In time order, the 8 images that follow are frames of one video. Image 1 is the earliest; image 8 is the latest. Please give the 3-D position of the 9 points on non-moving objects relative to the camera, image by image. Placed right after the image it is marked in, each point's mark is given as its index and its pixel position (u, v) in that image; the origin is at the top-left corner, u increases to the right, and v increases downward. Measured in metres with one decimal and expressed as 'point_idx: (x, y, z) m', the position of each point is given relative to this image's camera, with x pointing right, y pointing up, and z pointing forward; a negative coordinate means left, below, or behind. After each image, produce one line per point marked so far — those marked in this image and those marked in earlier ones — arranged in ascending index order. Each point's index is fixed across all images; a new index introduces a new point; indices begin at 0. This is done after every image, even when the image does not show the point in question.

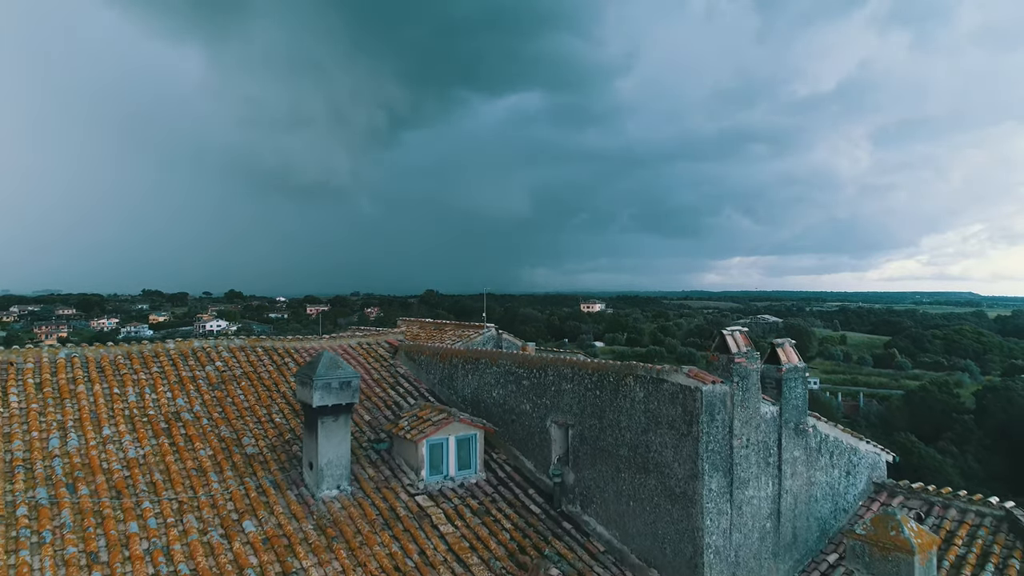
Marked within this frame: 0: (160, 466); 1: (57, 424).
0: (-5.5, -2.7, +8.5) m
1: (-7.3, -2.2, +8.8) m
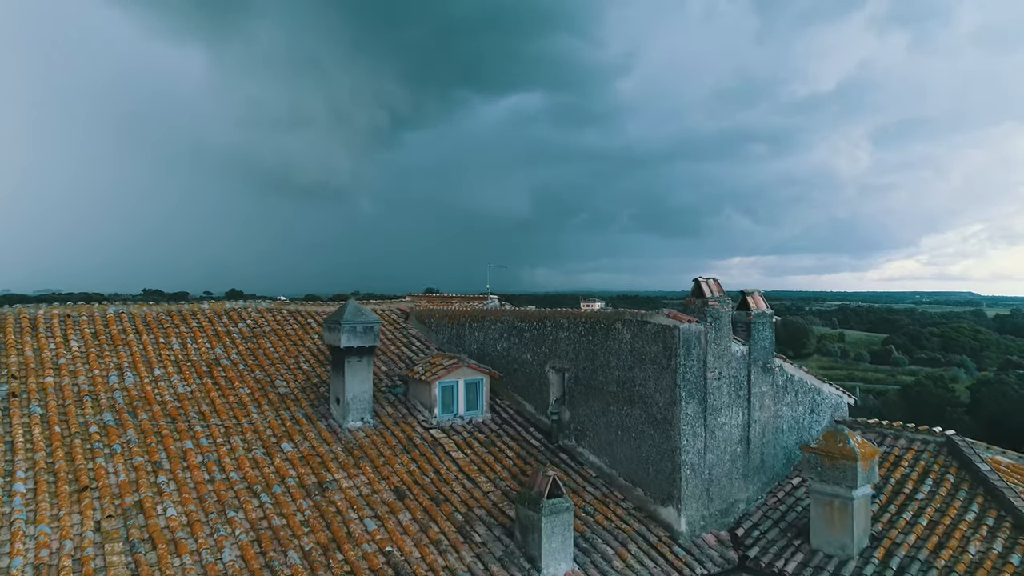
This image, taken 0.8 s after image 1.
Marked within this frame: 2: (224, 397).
0: (-5.4, -1.9, +9.7) m
1: (-7.3, -1.4, +10.0) m
2: (-5.2, -1.9, +9.8) m
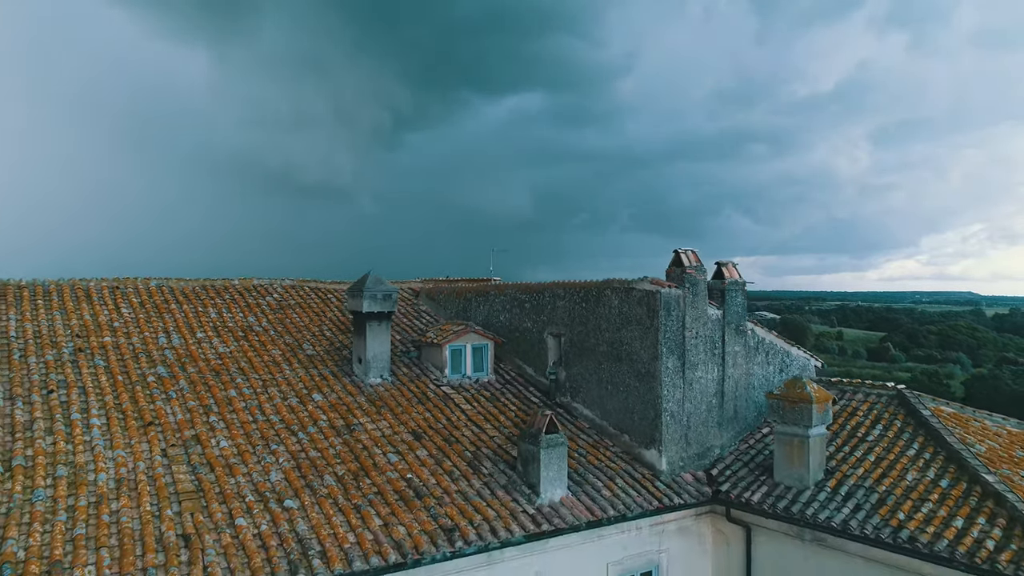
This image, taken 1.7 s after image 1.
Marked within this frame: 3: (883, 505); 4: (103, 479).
0: (-5.4, -1.4, +10.9) m
1: (-7.3, -0.8, +11.3) m
2: (-5.2, -1.4, +11.1) m
3: (+5.7, -3.4, +8.5) m
4: (-5.7, -2.7, +7.6) m
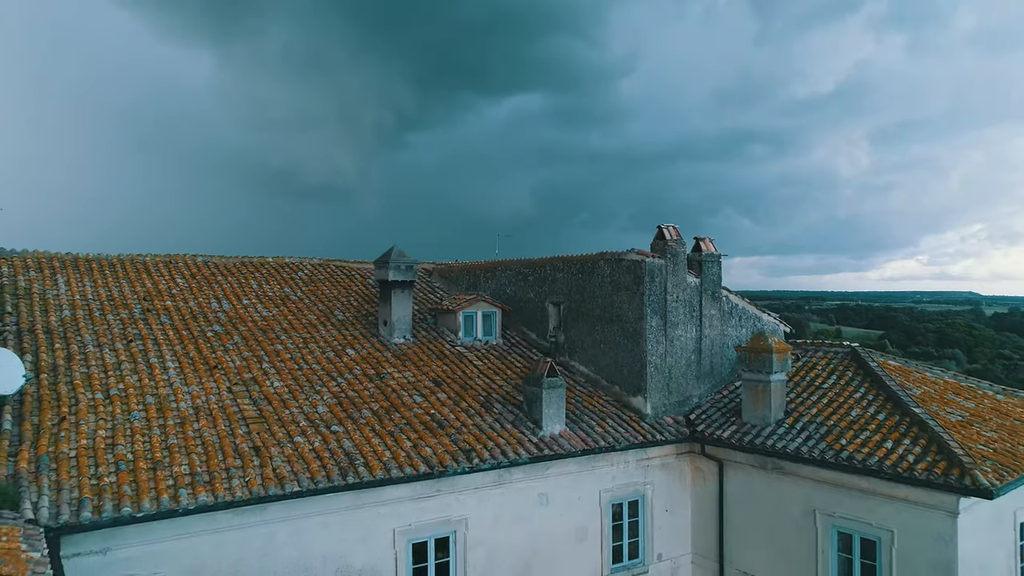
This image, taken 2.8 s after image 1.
0: (-5.3, -0.7, +12.6) m
1: (-7.1, -0.2, +12.9) m
2: (-5.0, -0.7, +12.7) m
3: (+5.9, -2.7, +10.1) m
4: (-5.6, -2.0, +9.2) m
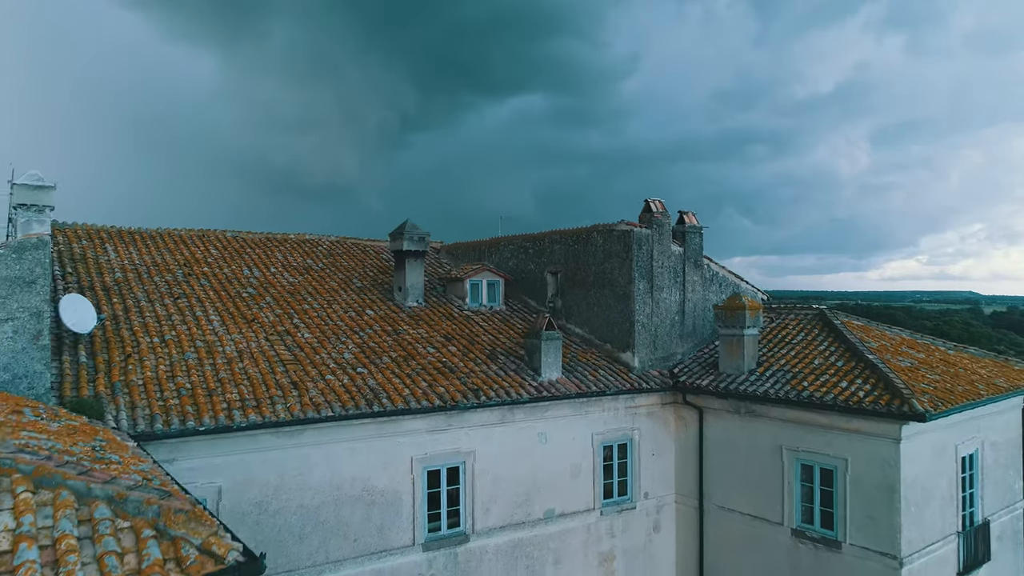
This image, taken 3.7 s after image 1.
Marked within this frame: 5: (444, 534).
0: (-5.2, +0.1, +14.0) m
1: (-7.1, +0.6, +14.3) m
2: (-5.0, +0.1, +14.1) m
3: (+5.9, -1.9, +11.5) m
4: (-5.5, -1.2, +10.6) m
5: (-1.4, -4.9, +10.9) m
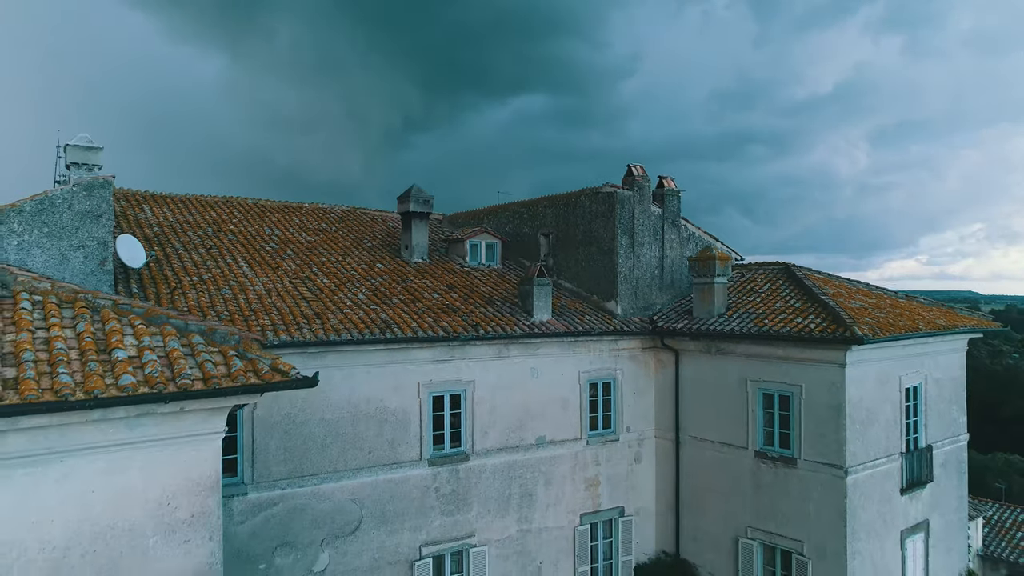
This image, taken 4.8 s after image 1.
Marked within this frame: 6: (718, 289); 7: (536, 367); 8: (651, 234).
0: (-5.3, +1.3, +15.5) m
1: (-7.2, +1.8, +15.8) m
2: (-5.1, +1.3, +15.6) m
3: (+5.8, -0.7, +12.9) m
4: (-5.6, 0.0, +12.1) m
5: (-1.5, -3.7, +12.4) m
6: (+5.2, 0.0, +13.7) m
7: (+0.6, -1.9, +13.3) m
8: (+3.8, +1.5, +14.9) m
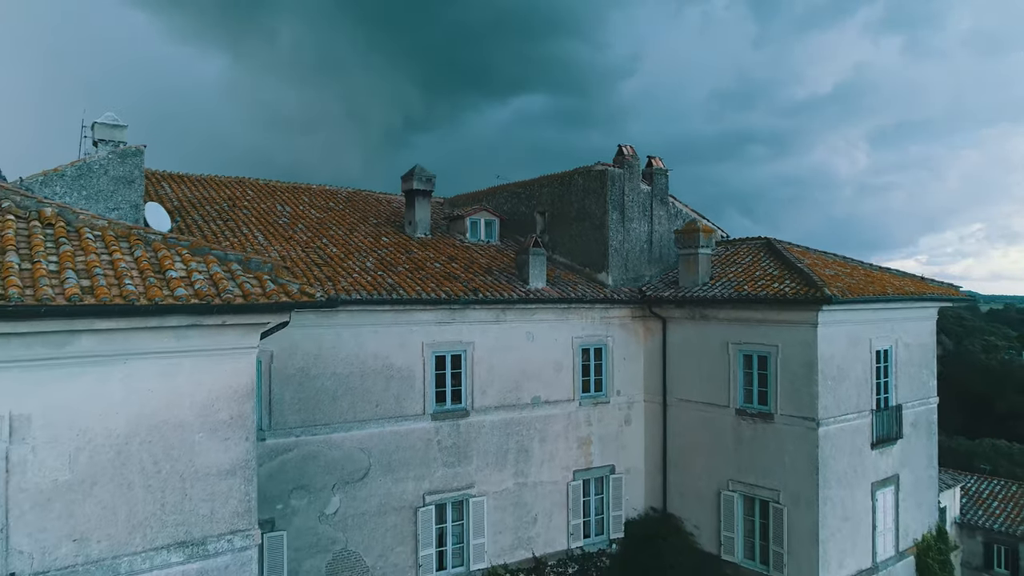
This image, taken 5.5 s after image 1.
0: (-5.4, +2.1, +16.4) m
1: (-7.3, +2.6, +16.7) m
2: (-5.2, +2.0, +16.5) m
3: (+5.7, +0.1, +13.9) m
4: (-5.7, +0.8, +13.0) m
5: (-1.6, -2.9, +13.3) m
6: (+5.1, +0.8, +14.7) m
7: (+0.5, -1.1, +14.2) m
8: (+3.8, +2.3, +15.9) m
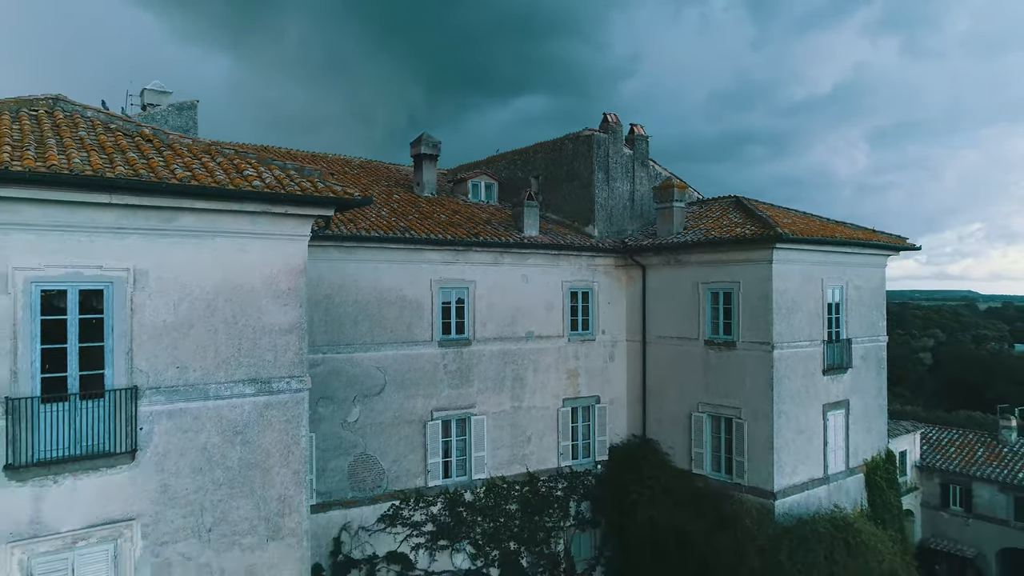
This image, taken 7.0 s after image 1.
0: (-5.5, +3.6, +18.4) m
1: (-7.4, +4.2, +18.7) m
2: (-5.3, +3.6, +18.5) m
3: (+5.6, +1.6, +15.8) m
4: (-5.8, +2.3, +15.0) m
5: (-1.7, -1.4, +15.3) m
6: (+5.0, +2.3, +16.6) m
7: (+0.4, +0.4, +16.2) m
8: (+3.7, +3.8, +17.8) m
